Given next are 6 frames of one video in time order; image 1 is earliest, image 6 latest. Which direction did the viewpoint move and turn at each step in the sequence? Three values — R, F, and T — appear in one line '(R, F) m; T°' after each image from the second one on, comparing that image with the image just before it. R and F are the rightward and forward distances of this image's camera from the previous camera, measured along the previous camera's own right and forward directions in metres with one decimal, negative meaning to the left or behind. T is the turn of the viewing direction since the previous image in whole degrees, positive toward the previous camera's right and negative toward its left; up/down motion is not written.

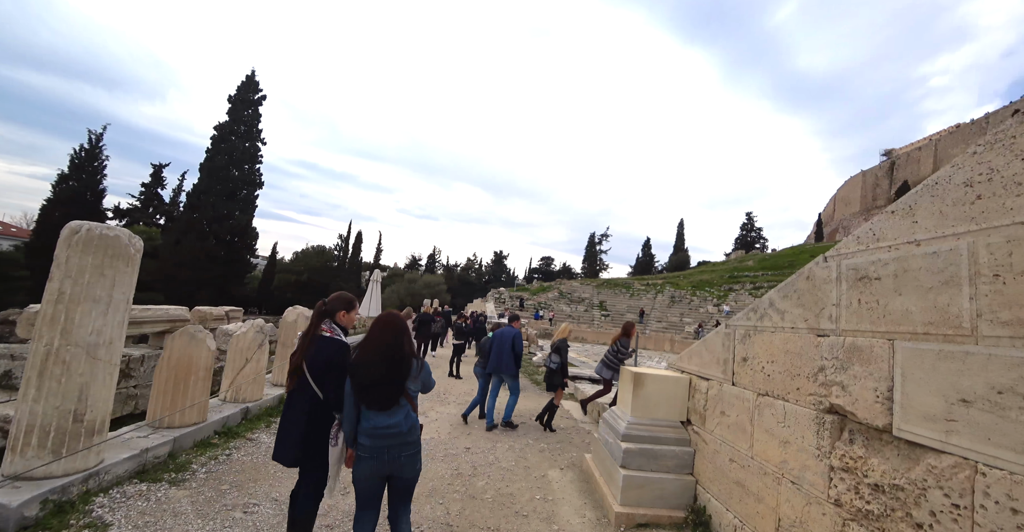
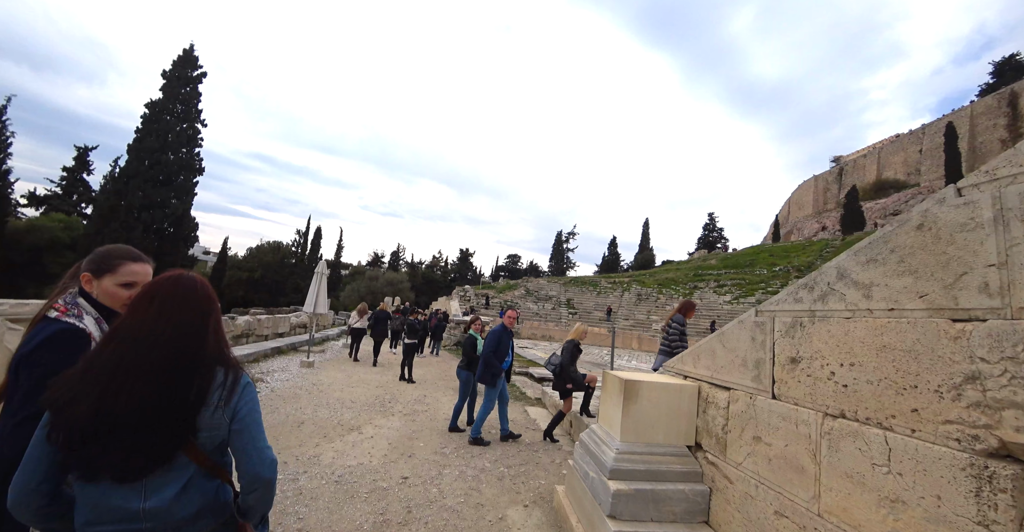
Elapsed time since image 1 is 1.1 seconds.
(+0.2, +1.1) m; +4°
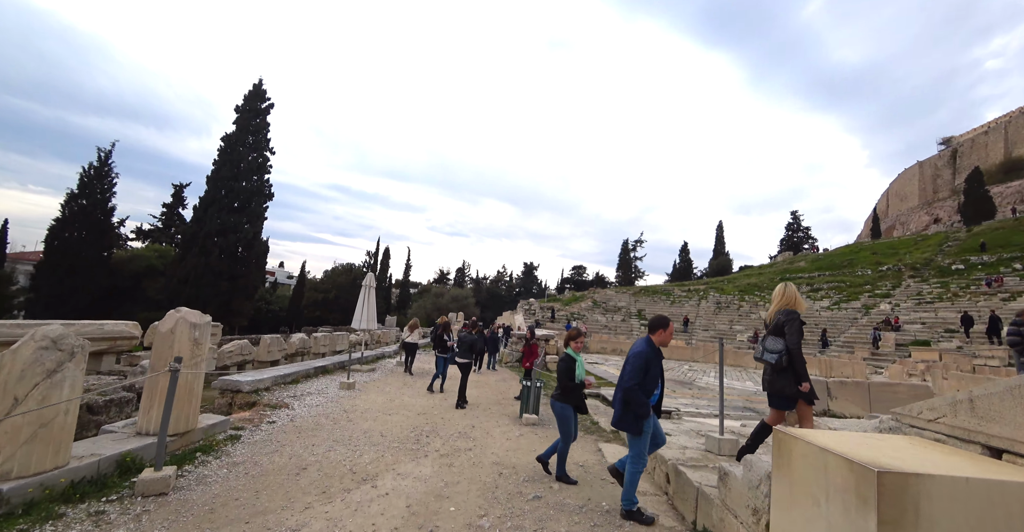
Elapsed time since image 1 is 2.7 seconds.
(0.0, +1.6) m; -8°
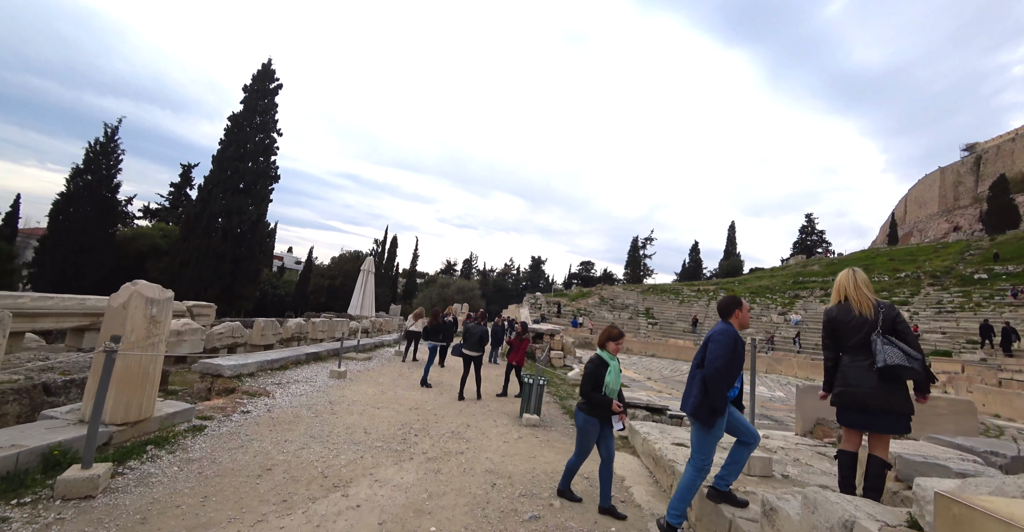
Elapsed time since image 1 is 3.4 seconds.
(0.0, +0.6) m; -1°
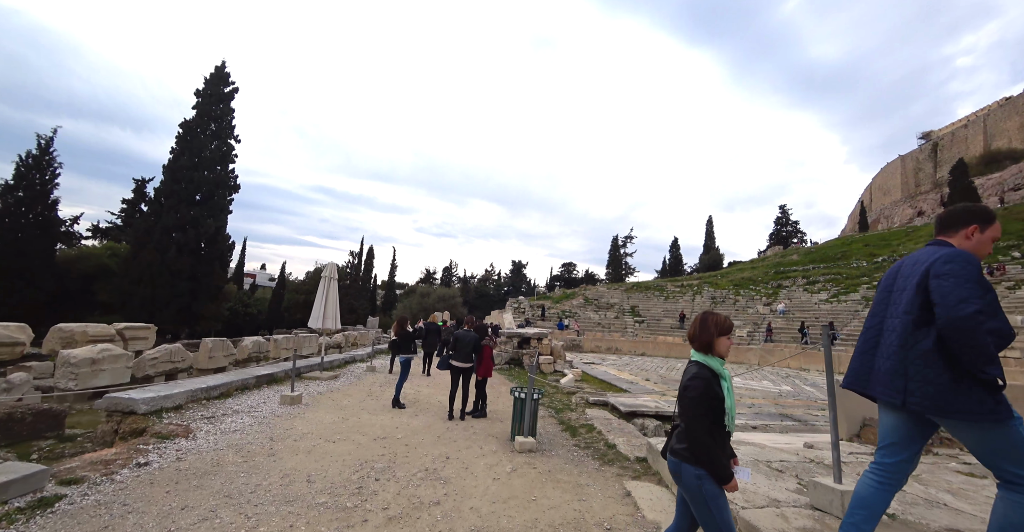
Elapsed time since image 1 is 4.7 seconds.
(0.0, +1.2) m; +3°
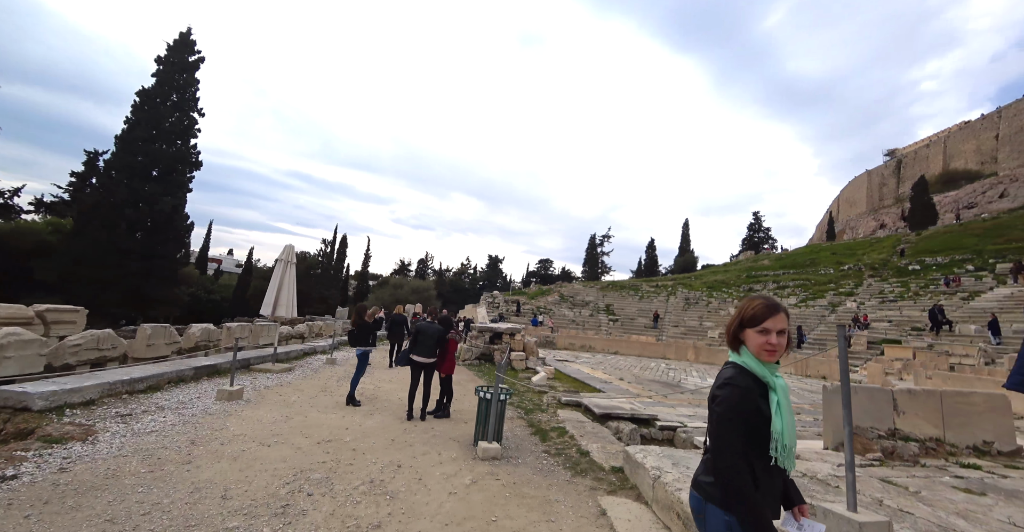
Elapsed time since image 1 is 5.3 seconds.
(+0.1, +0.6) m; +3°
